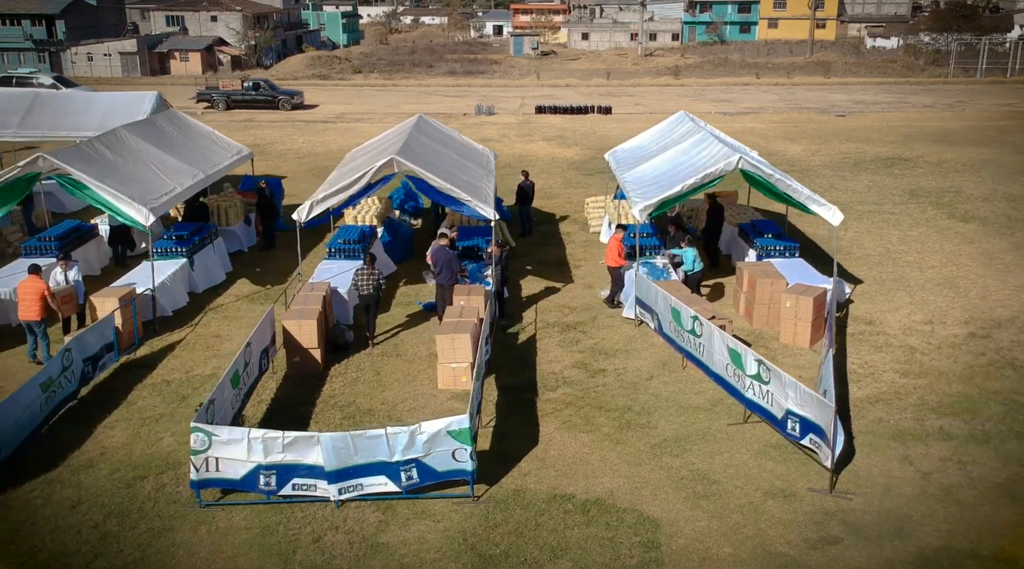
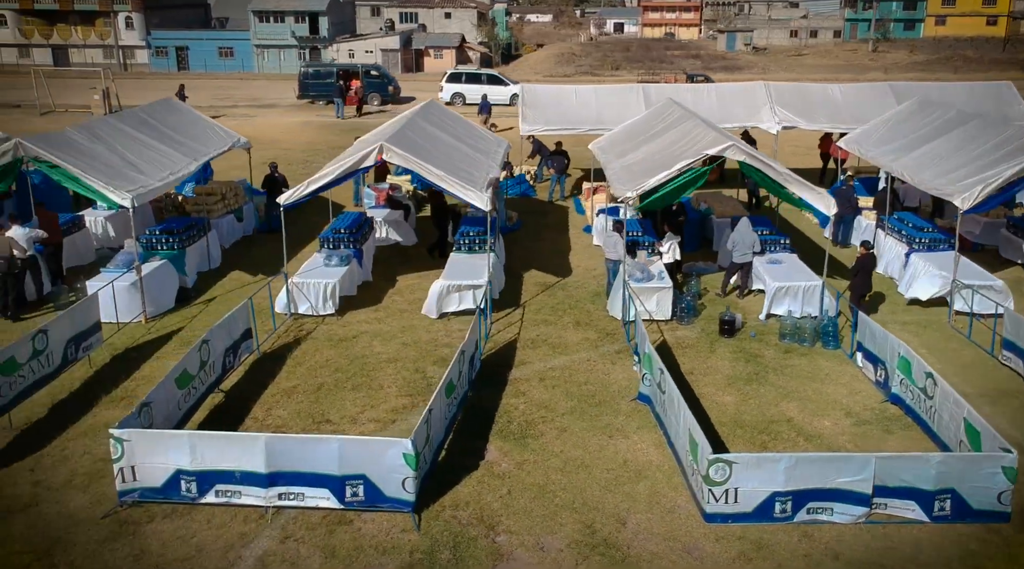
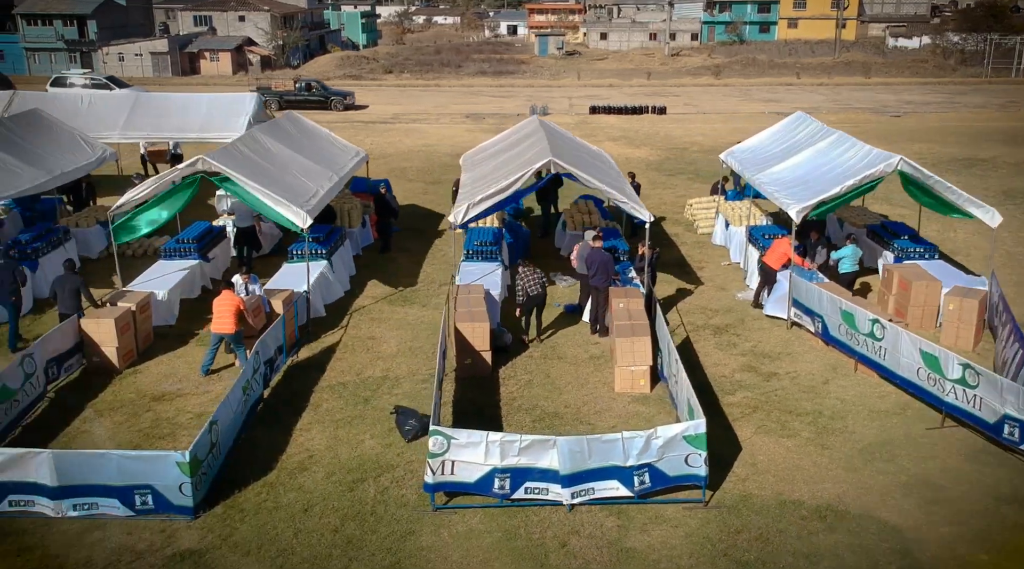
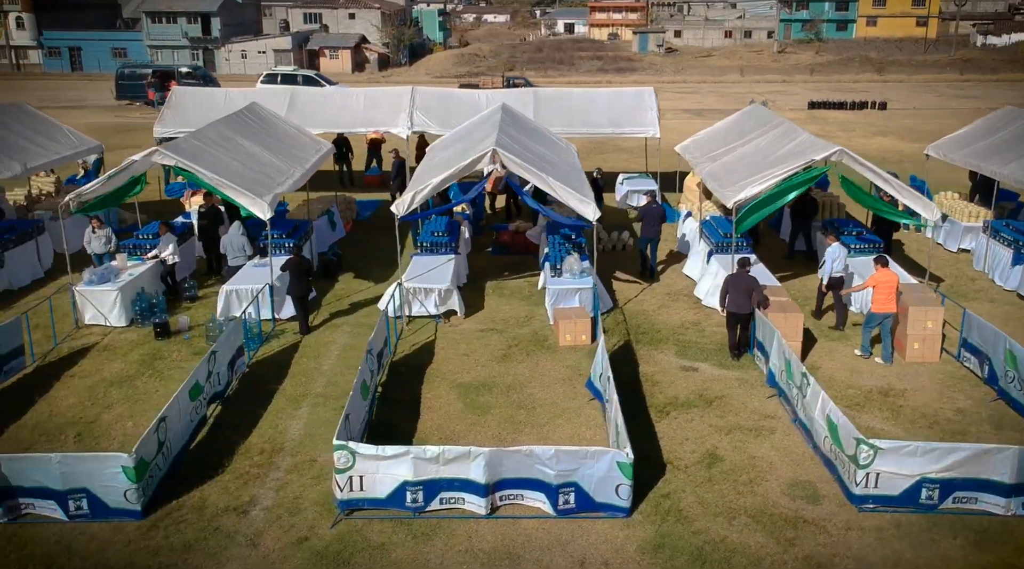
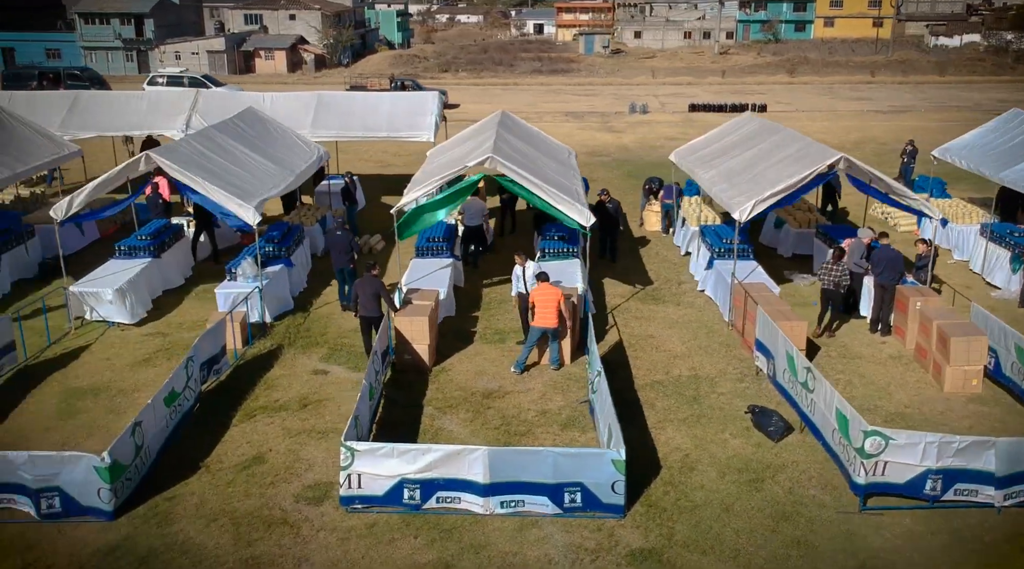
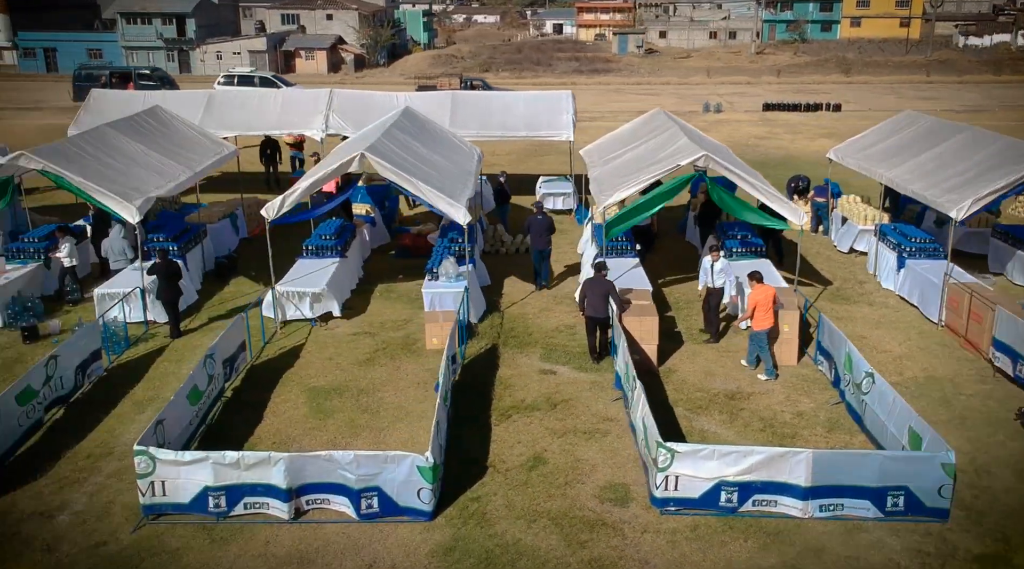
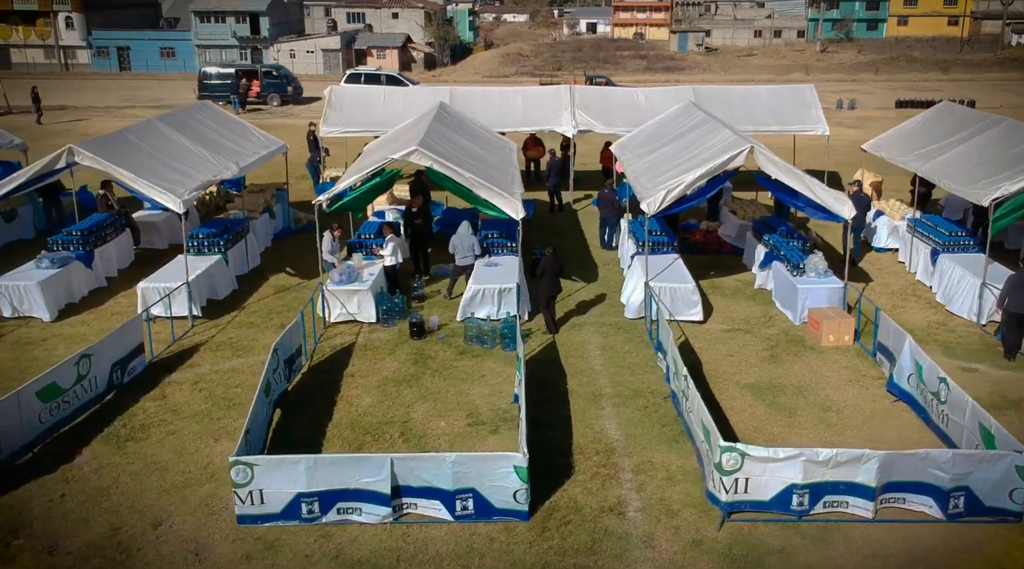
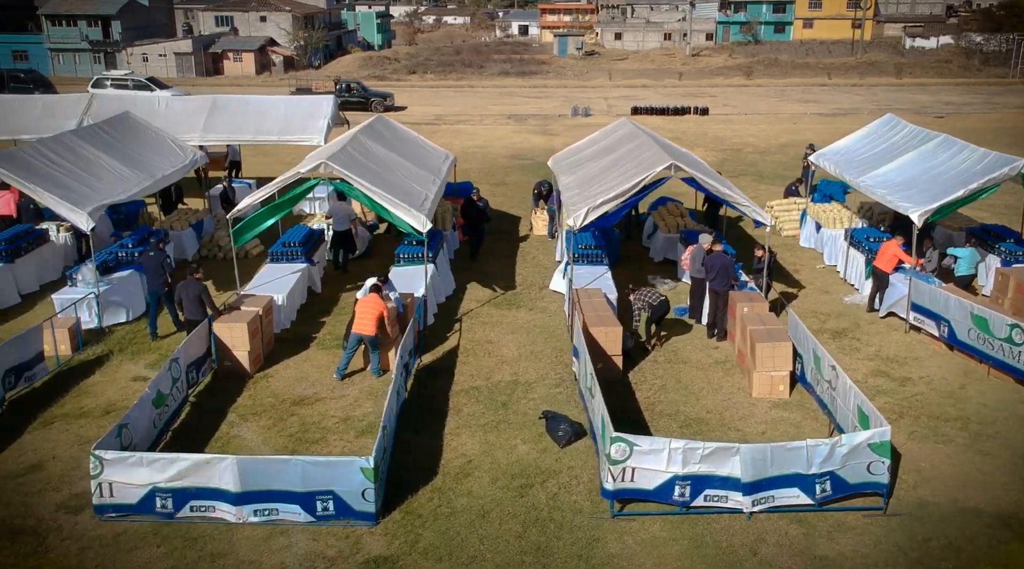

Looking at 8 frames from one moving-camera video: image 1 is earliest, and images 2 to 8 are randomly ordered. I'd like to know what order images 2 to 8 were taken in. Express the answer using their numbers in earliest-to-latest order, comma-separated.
3, 8, 5, 6, 4, 7, 2
